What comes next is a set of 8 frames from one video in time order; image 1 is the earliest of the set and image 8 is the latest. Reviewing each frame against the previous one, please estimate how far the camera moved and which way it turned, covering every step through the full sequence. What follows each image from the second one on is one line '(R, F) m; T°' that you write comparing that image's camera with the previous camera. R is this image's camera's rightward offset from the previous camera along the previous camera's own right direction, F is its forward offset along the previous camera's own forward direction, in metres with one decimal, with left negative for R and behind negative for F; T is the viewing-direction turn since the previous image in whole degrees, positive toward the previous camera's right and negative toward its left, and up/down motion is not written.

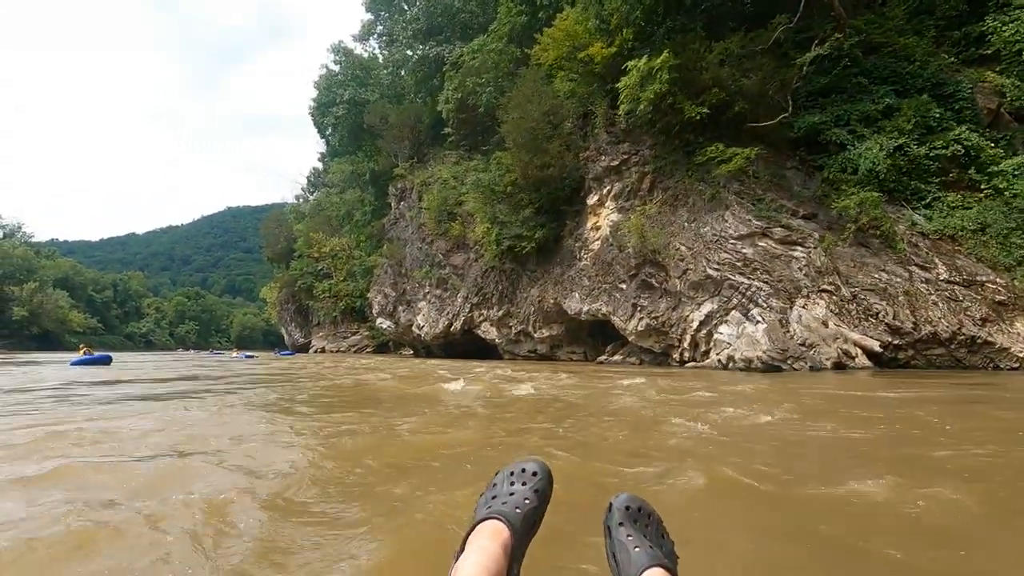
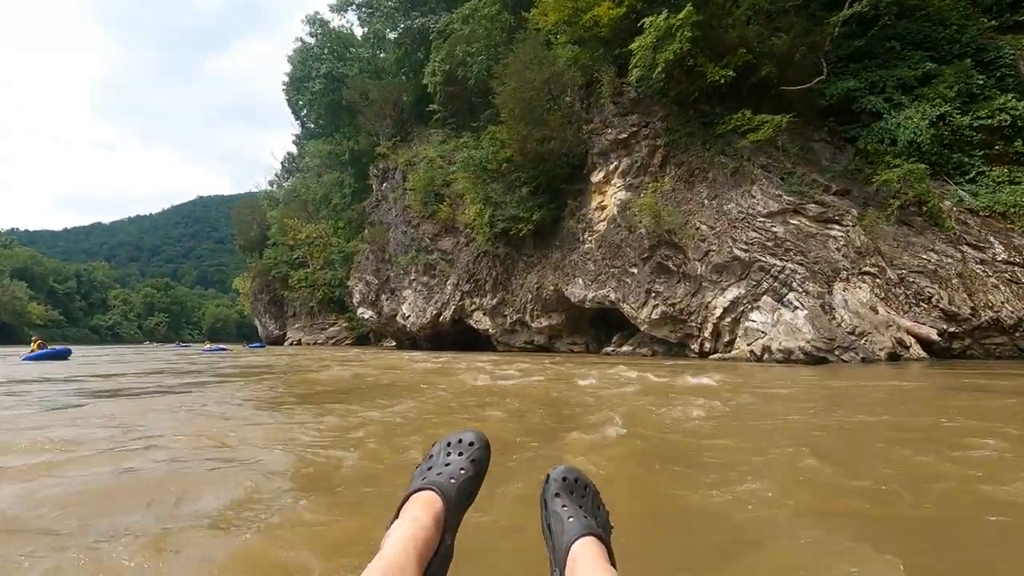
(-0.5, +1.3) m; +2°
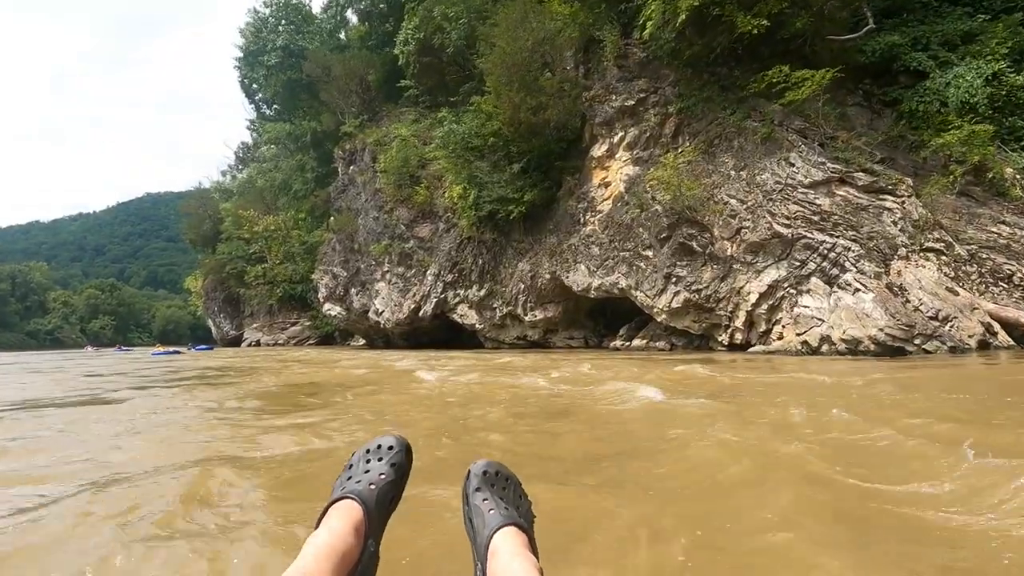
(-0.6, +1.6) m; +4°
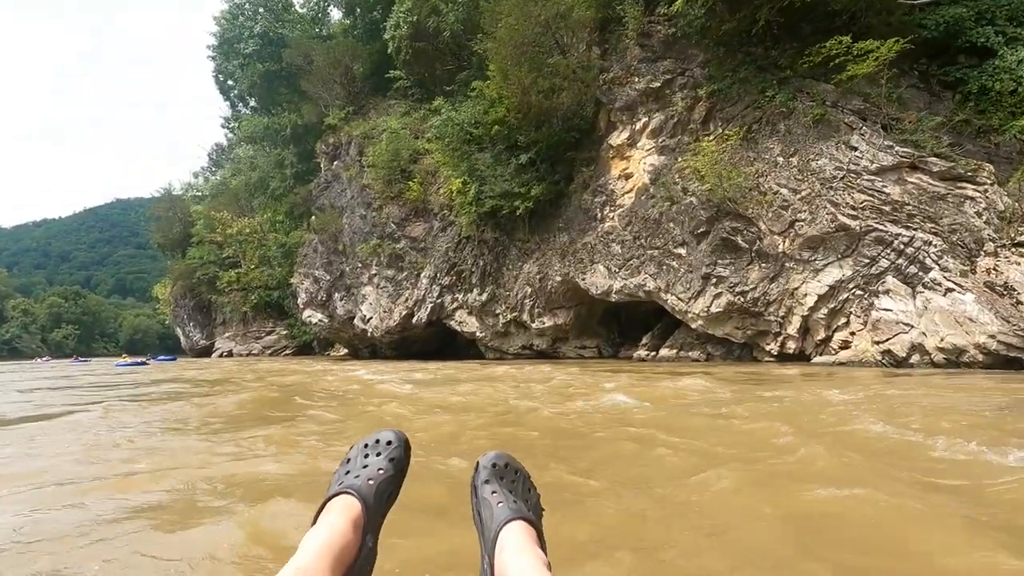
(-0.6, +1.3) m; +2°
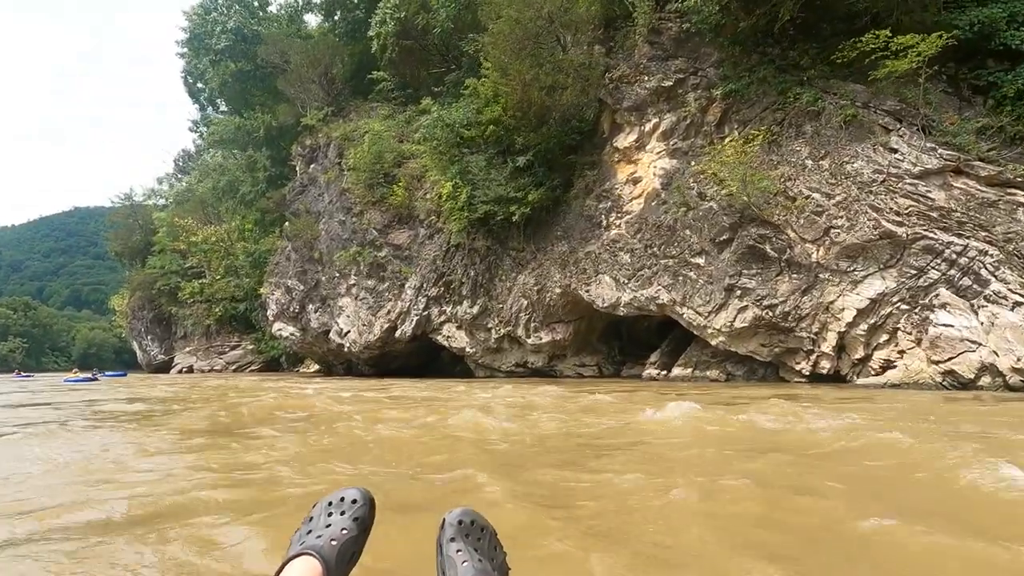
(-0.5, +0.9) m; +3°
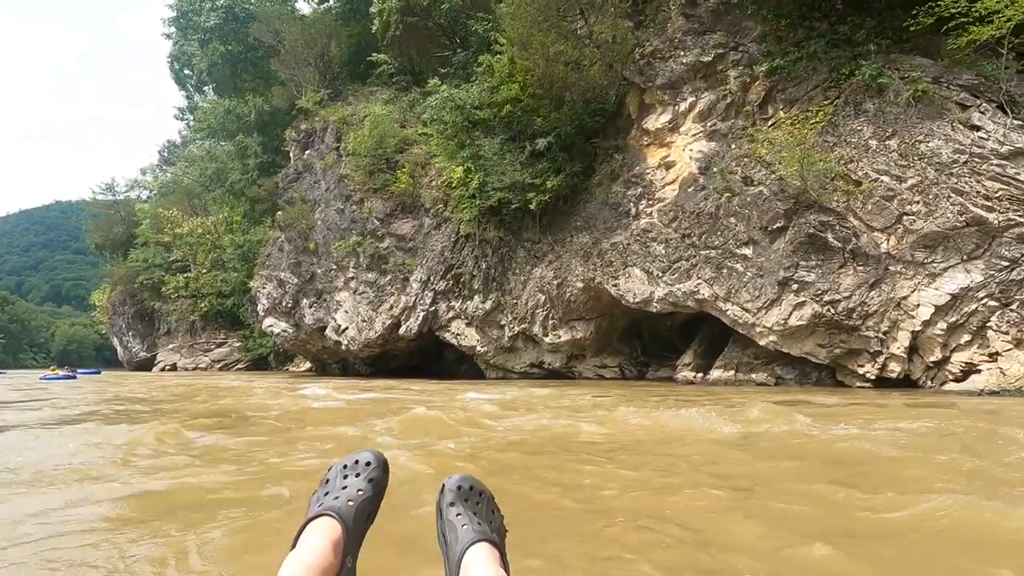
(-0.5, +0.9) m; +1°
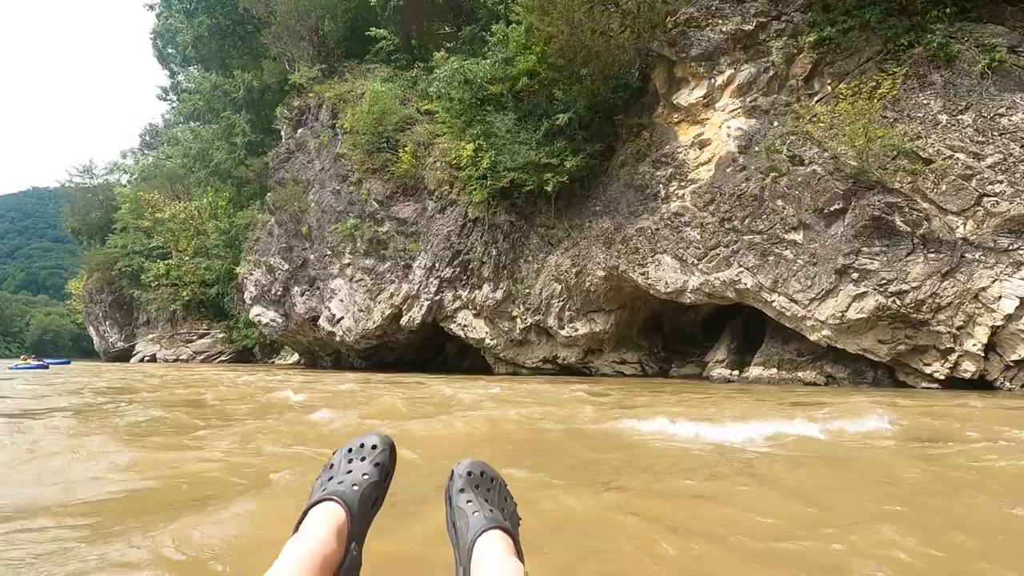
(-0.5, +0.8) m; +1°
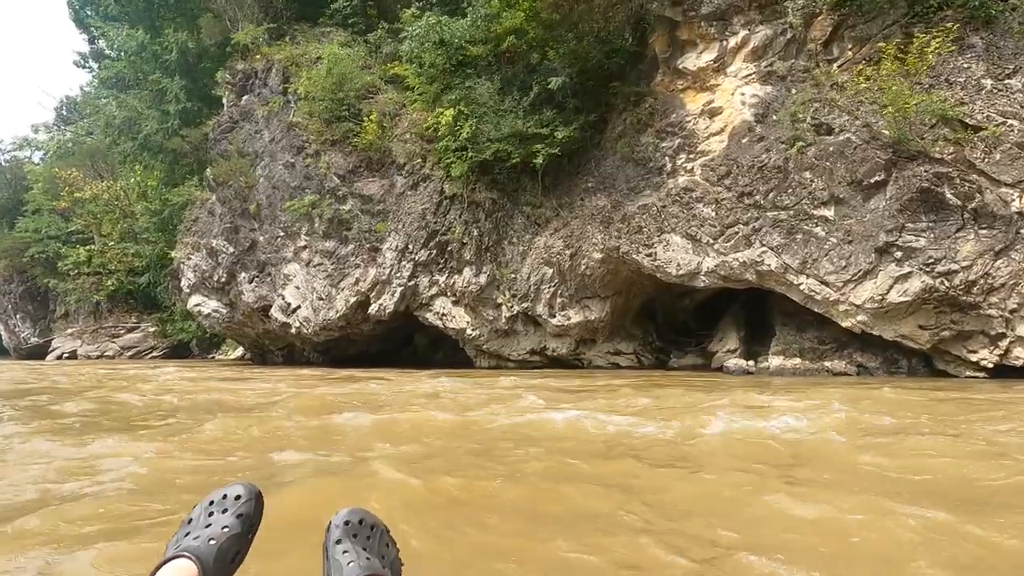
(-0.6, +1.0) m; +5°
